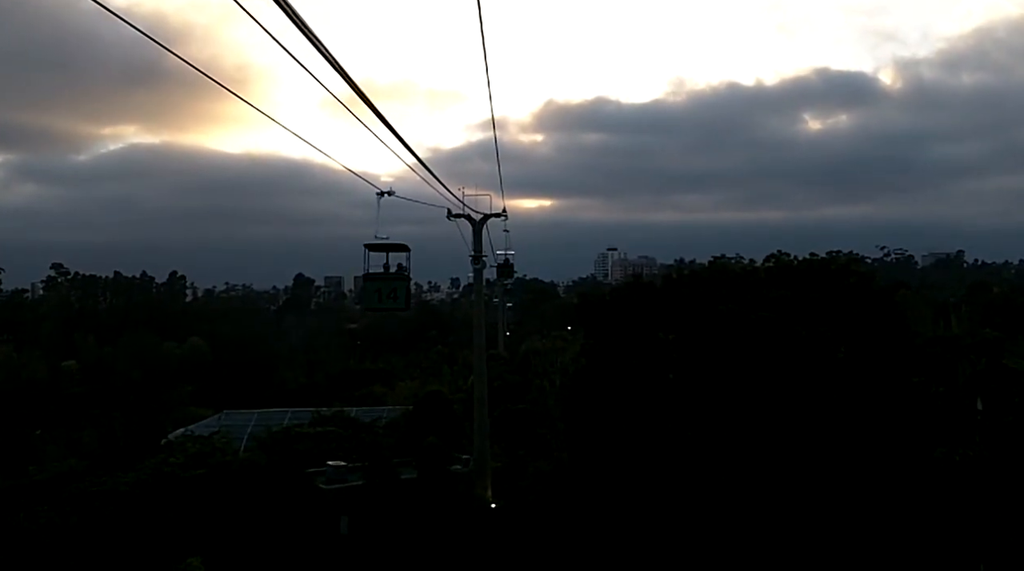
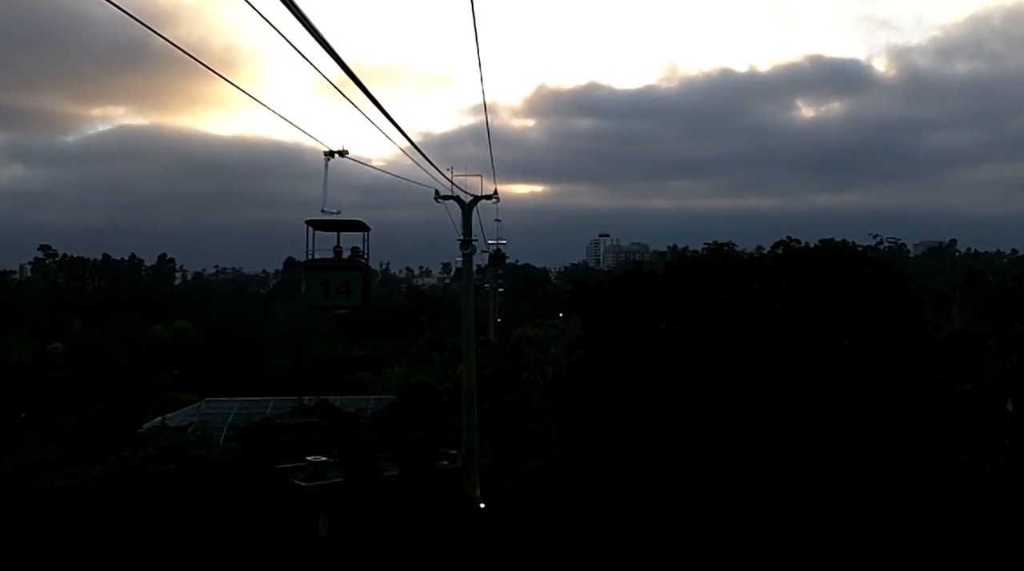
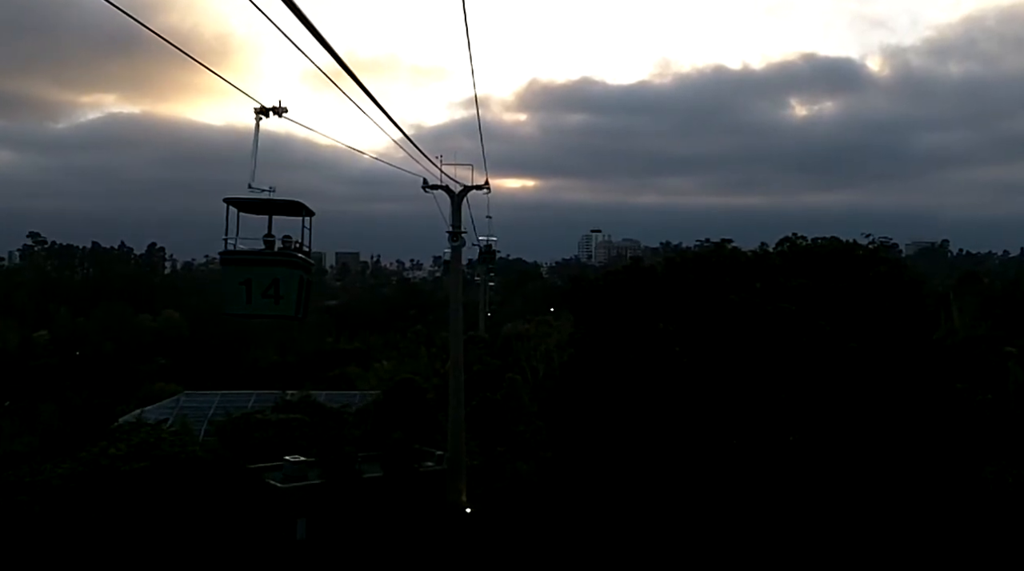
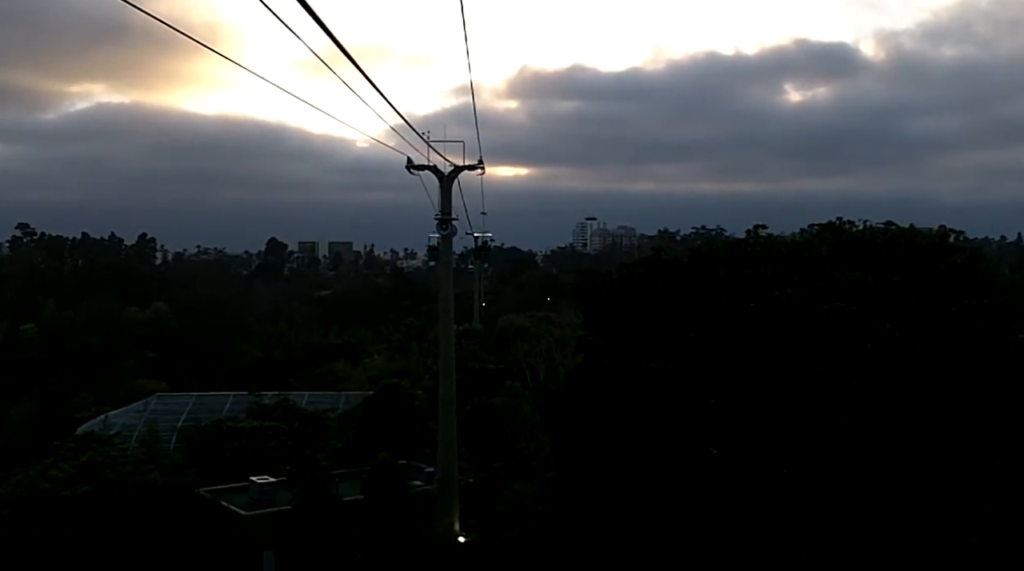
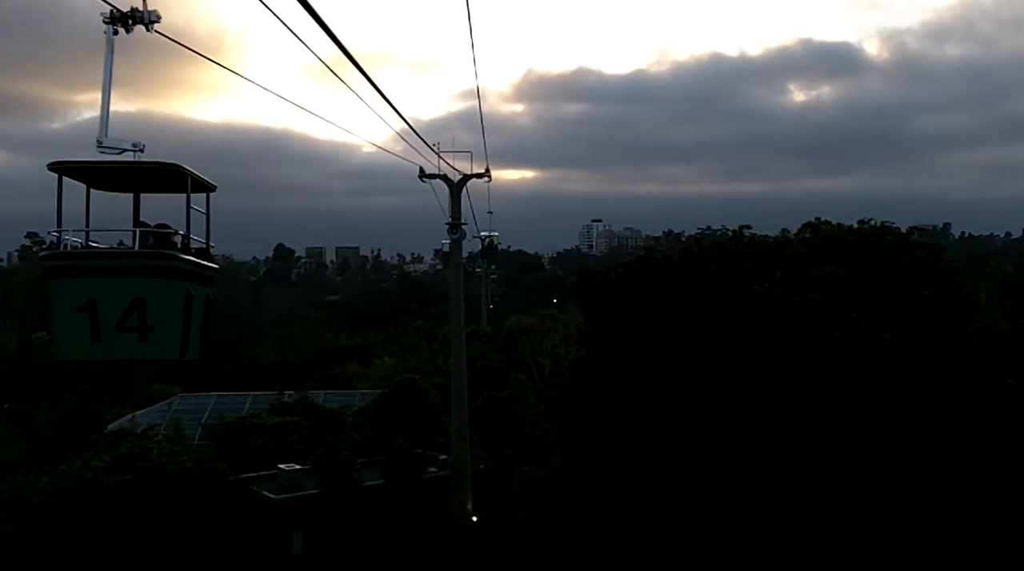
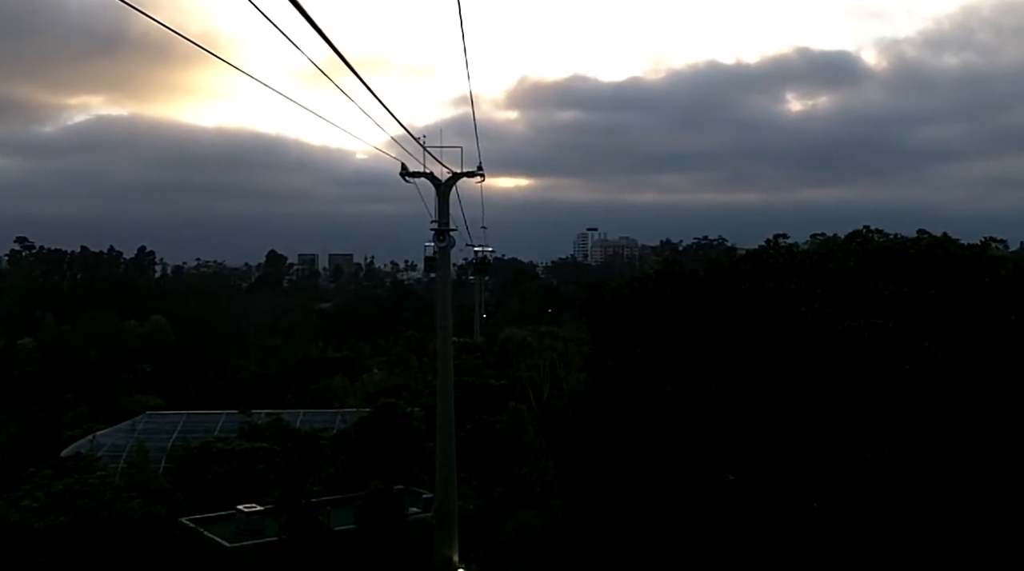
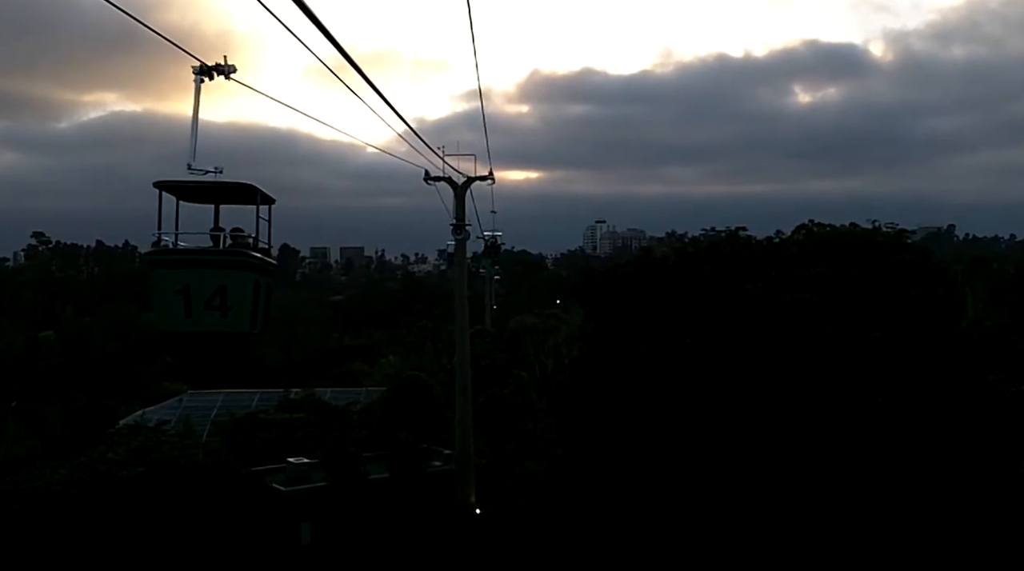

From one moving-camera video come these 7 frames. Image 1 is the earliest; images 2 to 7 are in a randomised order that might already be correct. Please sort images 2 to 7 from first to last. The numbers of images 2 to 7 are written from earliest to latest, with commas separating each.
2, 3, 7, 5, 4, 6
